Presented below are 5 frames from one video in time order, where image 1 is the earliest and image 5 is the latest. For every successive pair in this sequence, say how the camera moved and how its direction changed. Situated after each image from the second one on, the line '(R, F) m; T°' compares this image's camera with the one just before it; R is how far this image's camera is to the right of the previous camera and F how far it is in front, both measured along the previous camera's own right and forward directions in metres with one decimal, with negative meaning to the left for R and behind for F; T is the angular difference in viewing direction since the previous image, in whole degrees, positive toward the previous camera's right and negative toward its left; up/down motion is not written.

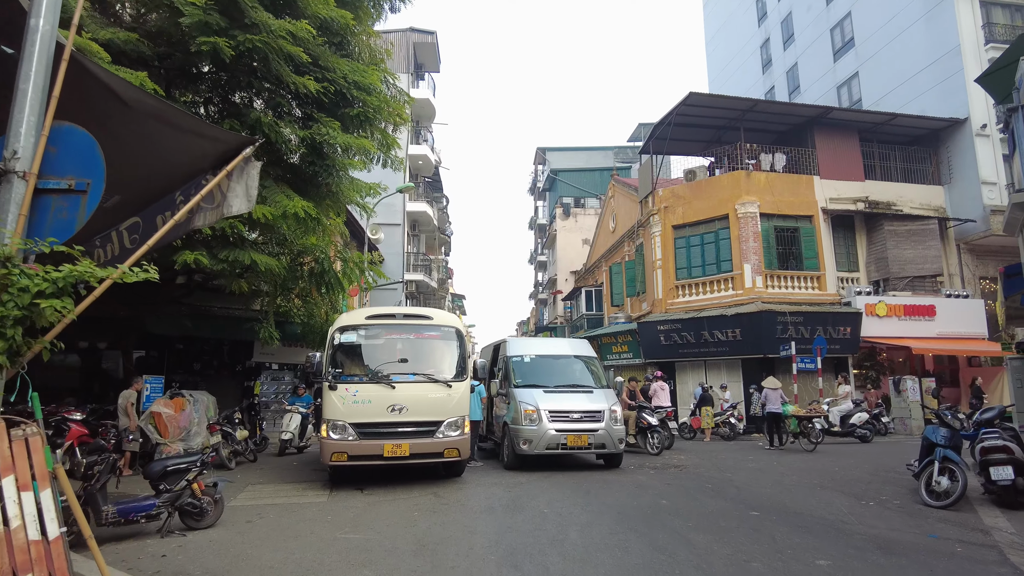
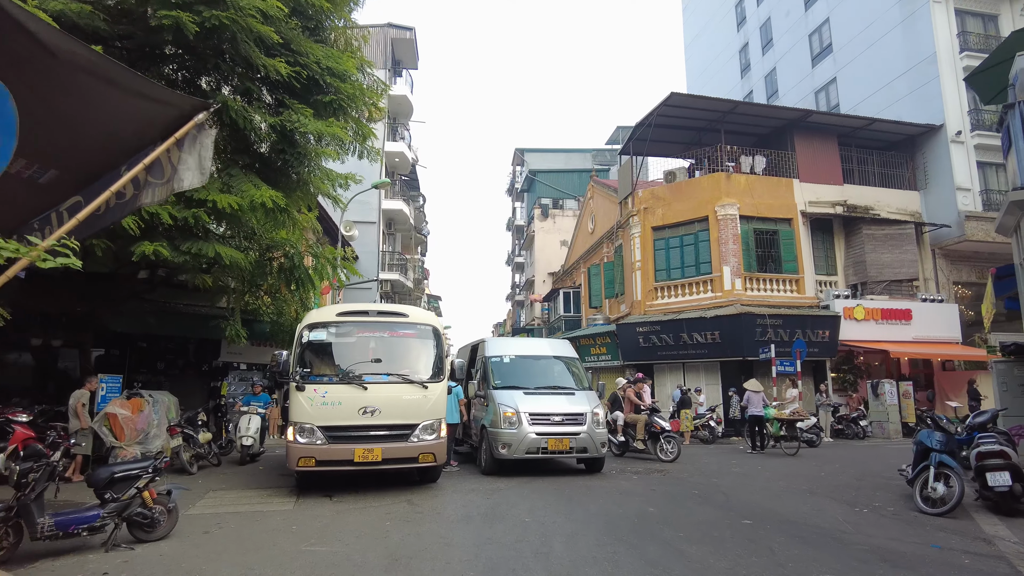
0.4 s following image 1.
(-0.1, +0.4) m; +2°
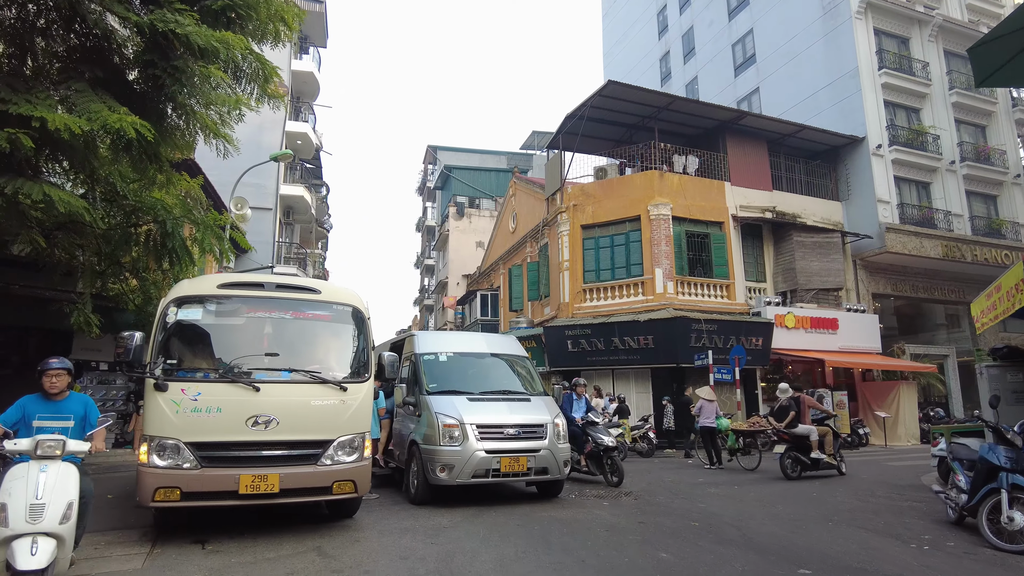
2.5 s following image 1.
(-0.5, +1.9) m; +9°
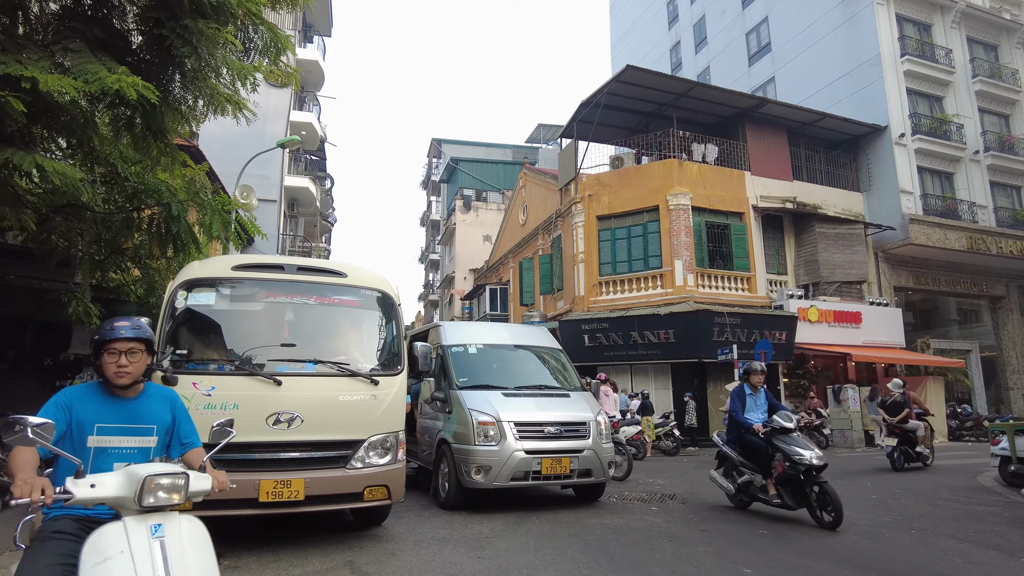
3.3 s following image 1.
(-0.4, +0.6) m; 0°
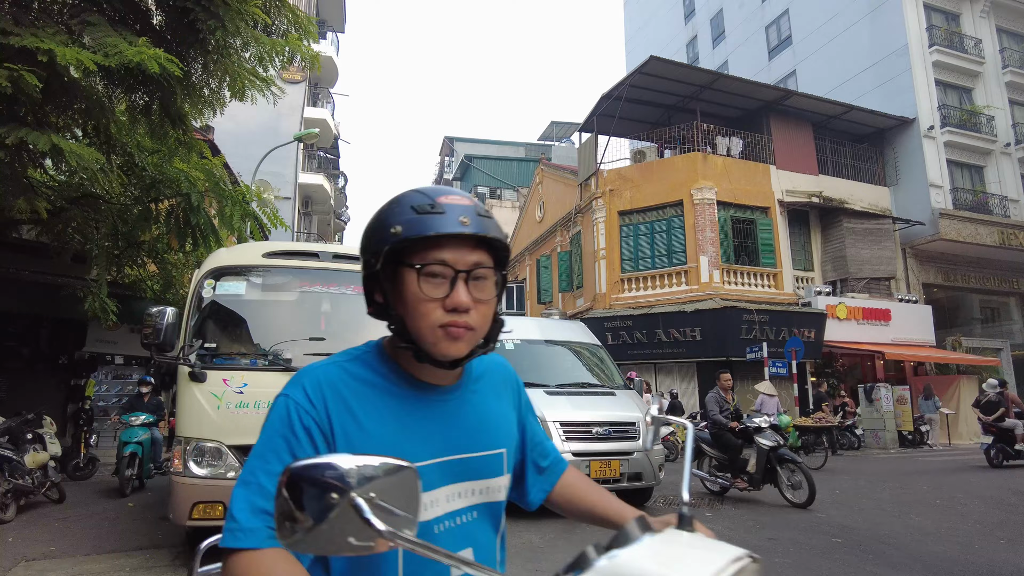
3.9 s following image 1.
(-0.3, +0.4) m; -1°
